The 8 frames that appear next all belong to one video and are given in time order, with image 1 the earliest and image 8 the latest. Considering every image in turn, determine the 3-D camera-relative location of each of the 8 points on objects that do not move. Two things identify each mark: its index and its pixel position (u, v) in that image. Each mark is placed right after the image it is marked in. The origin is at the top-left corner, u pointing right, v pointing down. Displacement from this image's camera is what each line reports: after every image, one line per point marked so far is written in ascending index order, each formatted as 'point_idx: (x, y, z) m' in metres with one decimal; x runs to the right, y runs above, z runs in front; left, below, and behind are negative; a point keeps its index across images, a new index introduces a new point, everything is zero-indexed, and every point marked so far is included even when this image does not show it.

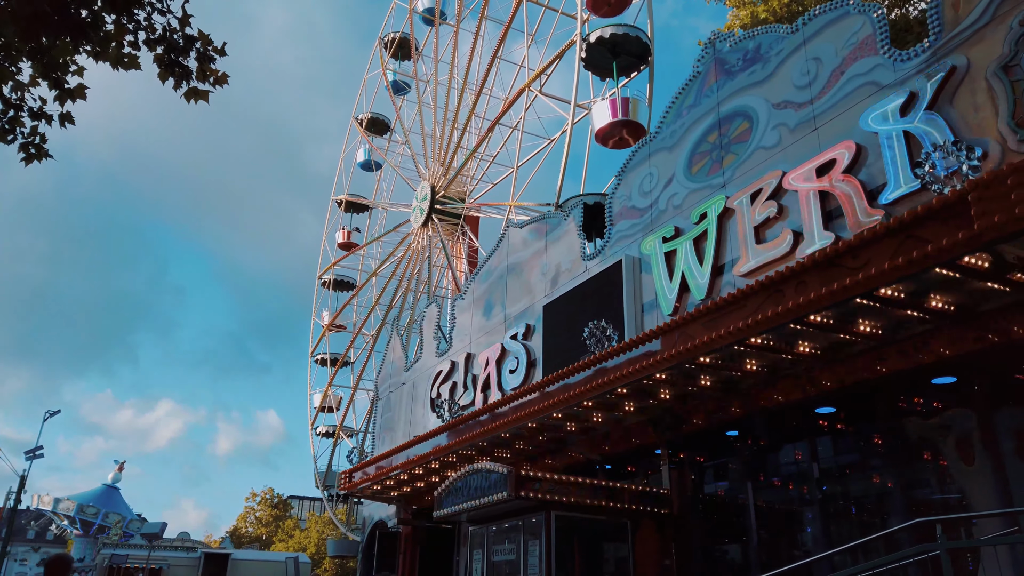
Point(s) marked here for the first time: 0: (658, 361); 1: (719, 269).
0: (+2.2, -1.1, +11.7) m
1: (+3.8, +0.4, +14.2) m
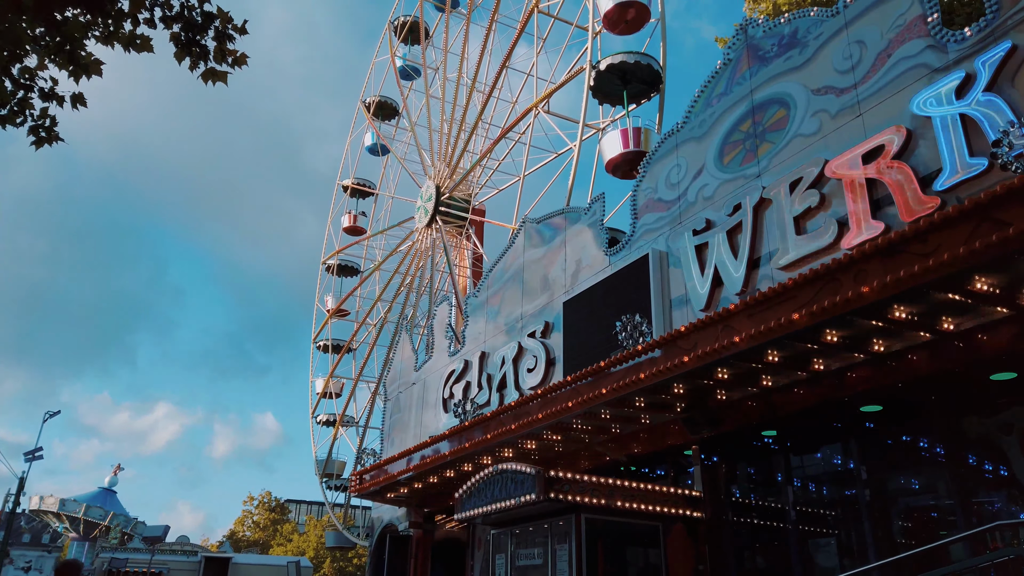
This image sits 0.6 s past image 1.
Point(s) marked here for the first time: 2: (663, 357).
0: (+2.7, -1.0, +11.1) m
1: (+4.3, +0.5, +13.7) m
2: (+2.4, -1.1, +12.0) m
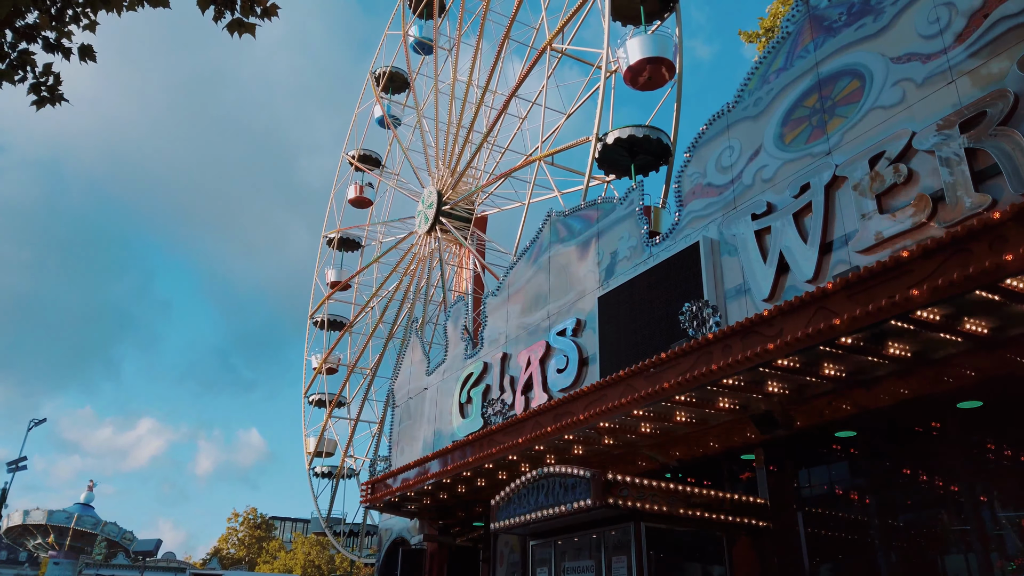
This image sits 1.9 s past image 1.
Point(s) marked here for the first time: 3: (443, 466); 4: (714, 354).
0: (+3.5, -0.7, +9.9) m
1: (+5.1, +0.7, +12.5) m
2: (+3.2, -0.8, +10.8) m
3: (-1.5, -4.1, +17.8) m
4: (+2.9, -1.0, +11.2) m
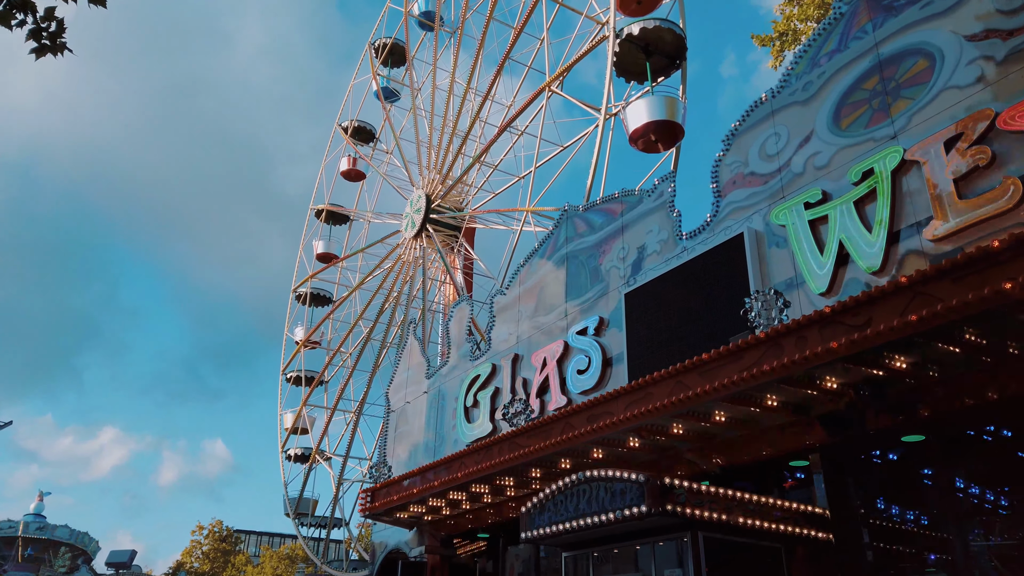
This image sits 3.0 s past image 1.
0: (+4.3, -0.5, +8.9) m
1: (+5.8, +0.8, +11.6) m
2: (+3.9, -0.6, +9.8) m
3: (-1.2, -4.0, +16.6) m
4: (+3.6, -0.8, +10.2) m
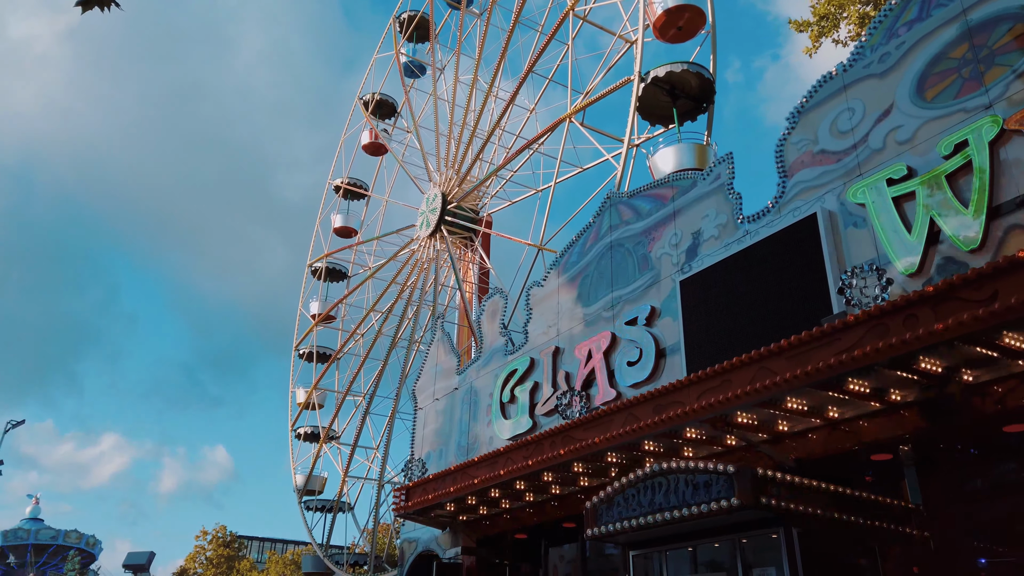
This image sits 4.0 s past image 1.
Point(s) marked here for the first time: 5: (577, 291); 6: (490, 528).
0: (+5.3, -0.2, +8.1) m
1: (+6.8, +1.1, +10.8) m
2: (+4.9, -0.3, +9.0) m
3: (-0.2, -3.7, +15.8) m
4: (+4.6, -0.5, +9.4) m
5: (+1.7, -0.1, +19.4) m
6: (-0.6, -6.0, +19.3) m
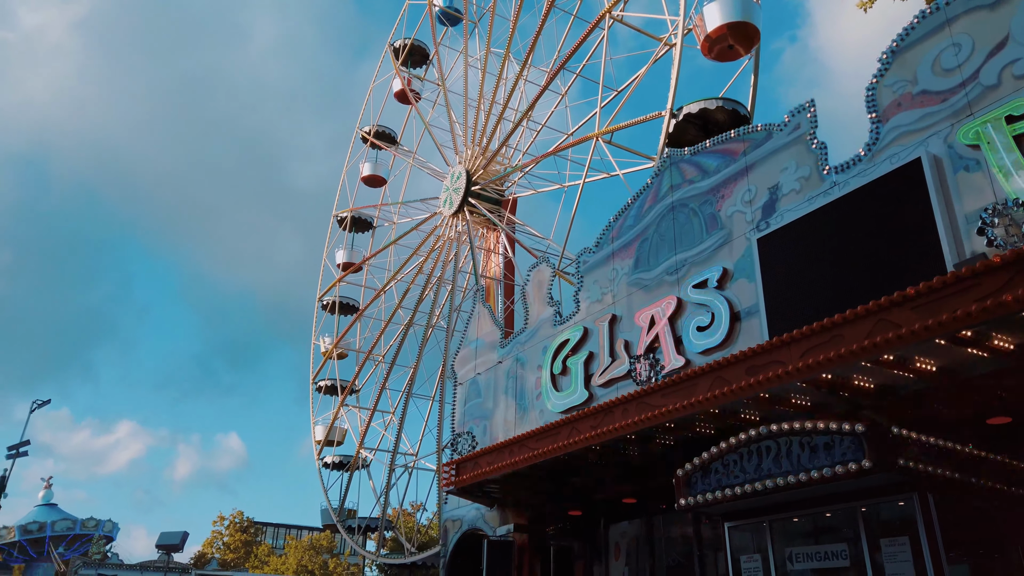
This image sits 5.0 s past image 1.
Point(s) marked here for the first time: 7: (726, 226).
0: (+6.4, +0.5, +7.0) m
1: (+7.9, +1.8, +9.7) m
2: (+6.0, +0.4, +7.9) m
3: (+1.1, -2.9, +14.9) m
4: (+5.7, +0.2, +8.3) m
5: (+2.9, +0.8, +18.4) m
6: (+0.8, -5.2, +18.4) m
7: (+4.4, +1.3, +15.8) m
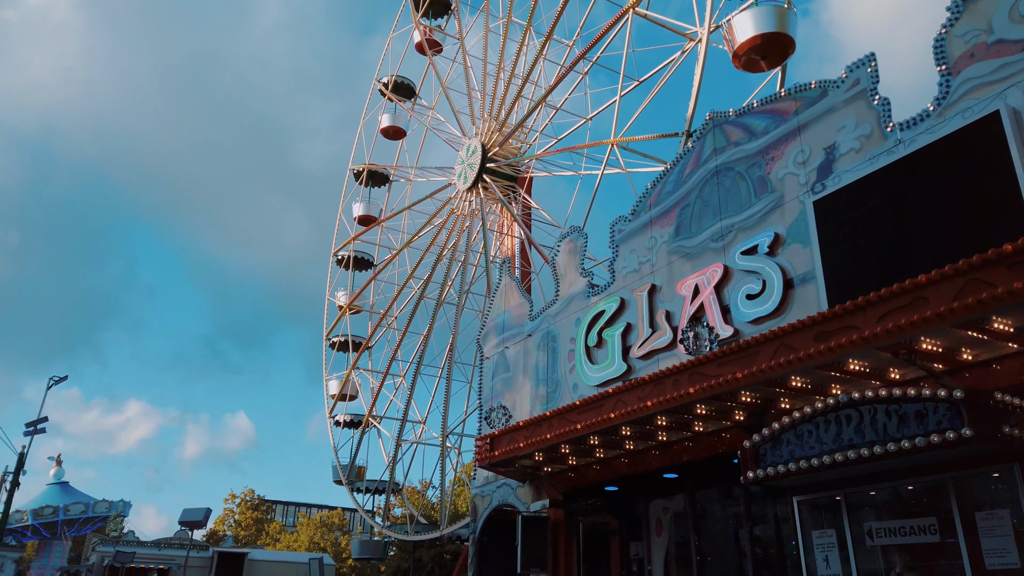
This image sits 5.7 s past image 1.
0: (+7.1, +0.9, +6.3) m
1: (+8.7, +2.3, +9.0) m
2: (+6.7, +0.9, +7.2) m
3: (+1.9, -2.3, +14.3) m
4: (+6.5, +0.7, +7.6) m
5: (+3.8, +1.5, +17.7) m
6: (+1.6, -4.5, +17.9) m
7: (+5.2, +1.9, +15.1) m
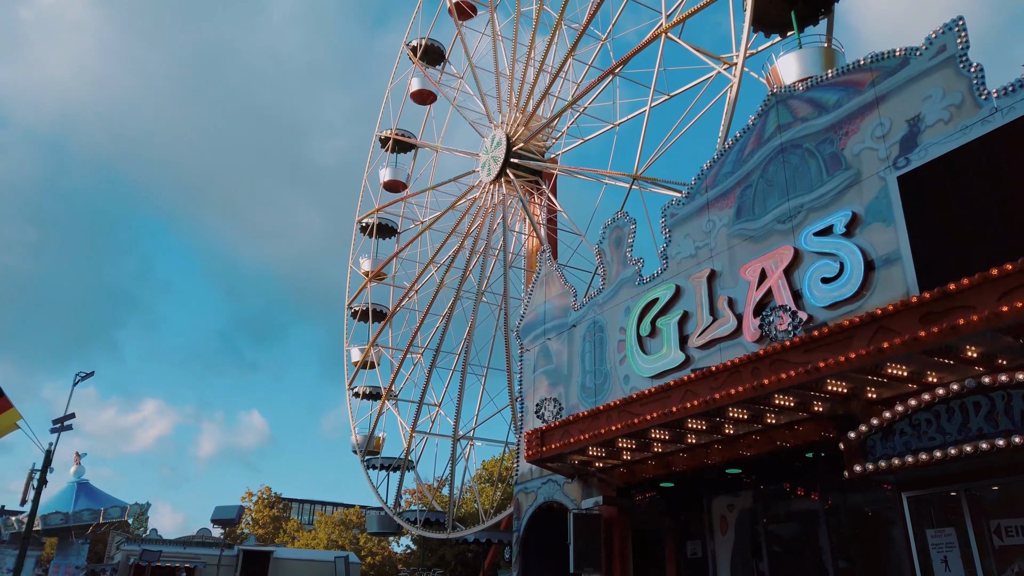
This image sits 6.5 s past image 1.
0: (+8.1, +1.2, +5.4) m
1: (+9.6, +2.7, +8.0) m
2: (+7.7, +1.2, +6.3) m
3: (+3.0, -2.0, +13.5) m
4: (+7.5, +1.0, +6.7) m
5: (+4.9, +1.8, +16.8) m
6: (+2.7, -4.2, +17.1) m
7: (+6.3, +2.2, +14.2) m
